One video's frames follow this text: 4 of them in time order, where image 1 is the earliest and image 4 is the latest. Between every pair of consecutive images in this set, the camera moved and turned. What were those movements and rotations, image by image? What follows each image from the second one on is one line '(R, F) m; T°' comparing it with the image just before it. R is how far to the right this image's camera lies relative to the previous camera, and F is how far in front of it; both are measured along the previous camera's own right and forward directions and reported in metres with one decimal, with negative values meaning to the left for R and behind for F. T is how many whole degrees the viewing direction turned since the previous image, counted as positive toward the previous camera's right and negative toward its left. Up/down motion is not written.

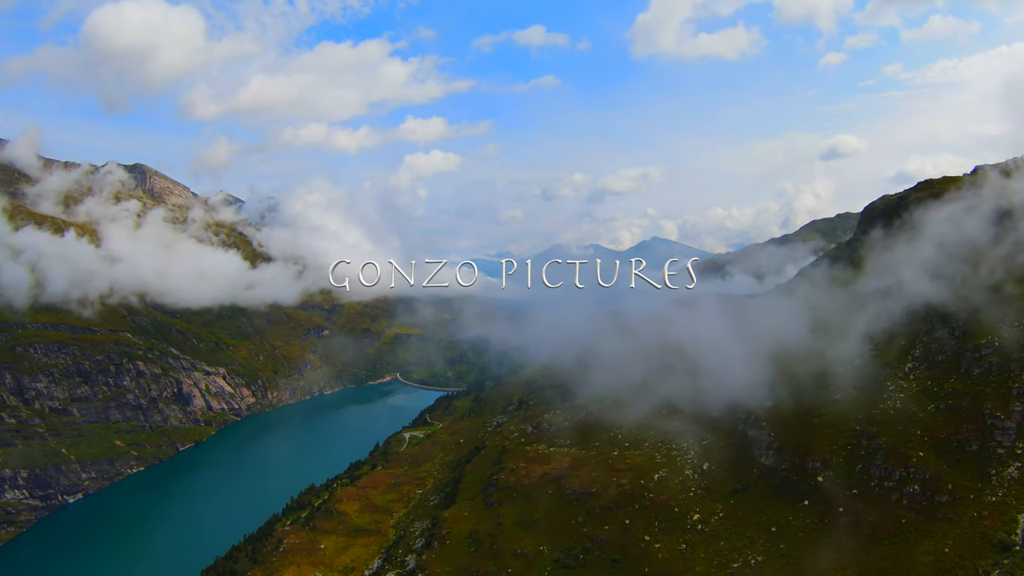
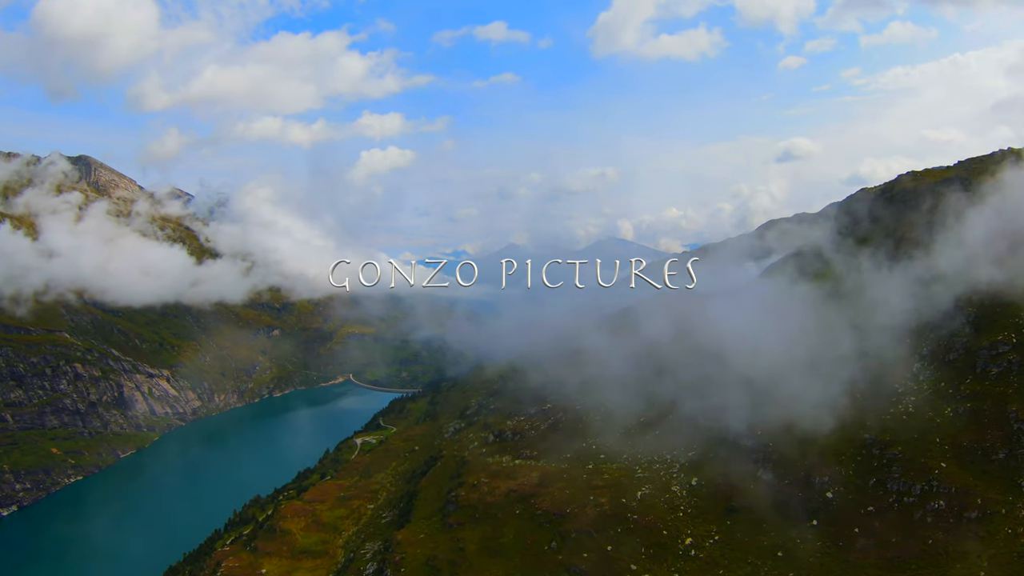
(+0.3, +20.3) m; +4°
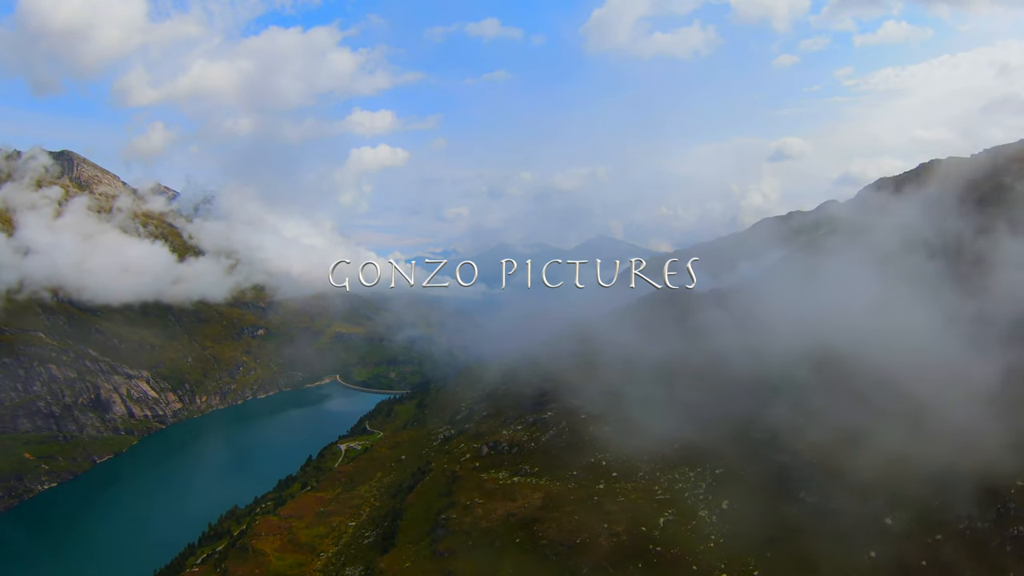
(-2.0, +18.2) m; +1°
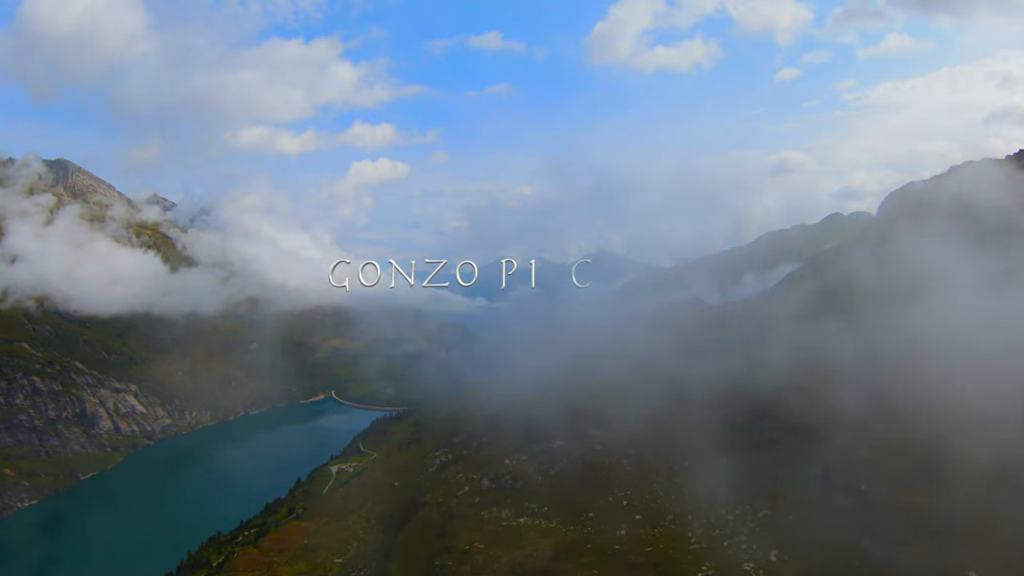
(-1.8, +16.7) m; 0°
